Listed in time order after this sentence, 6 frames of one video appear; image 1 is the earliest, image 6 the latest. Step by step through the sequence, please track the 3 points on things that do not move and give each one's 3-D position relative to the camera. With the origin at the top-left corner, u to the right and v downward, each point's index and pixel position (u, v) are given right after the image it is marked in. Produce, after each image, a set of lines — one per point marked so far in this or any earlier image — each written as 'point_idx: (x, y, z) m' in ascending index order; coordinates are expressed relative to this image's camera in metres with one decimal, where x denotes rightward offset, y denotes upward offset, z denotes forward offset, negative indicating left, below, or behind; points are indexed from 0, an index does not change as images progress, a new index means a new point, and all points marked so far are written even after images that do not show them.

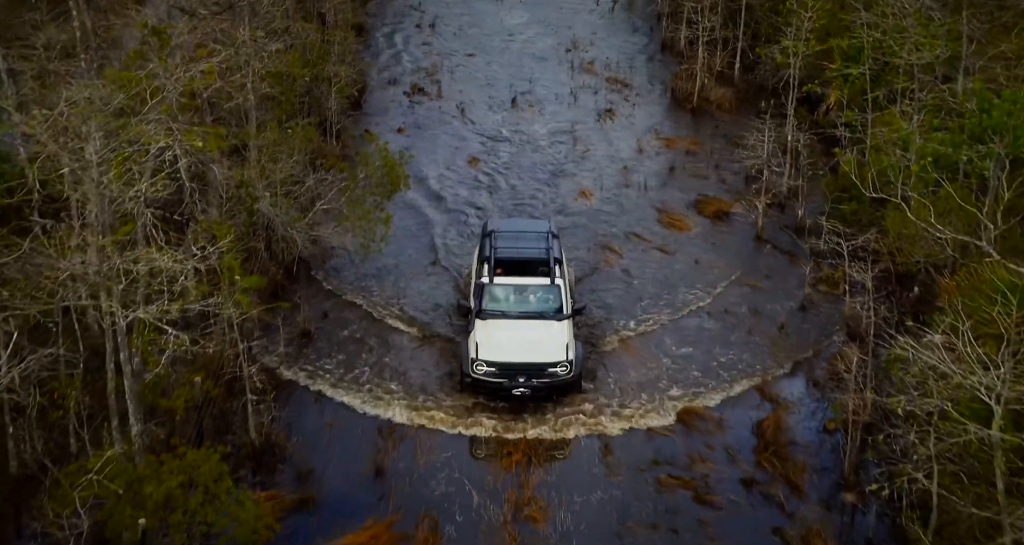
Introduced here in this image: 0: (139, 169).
0: (-4.6, +1.3, +13.1) m
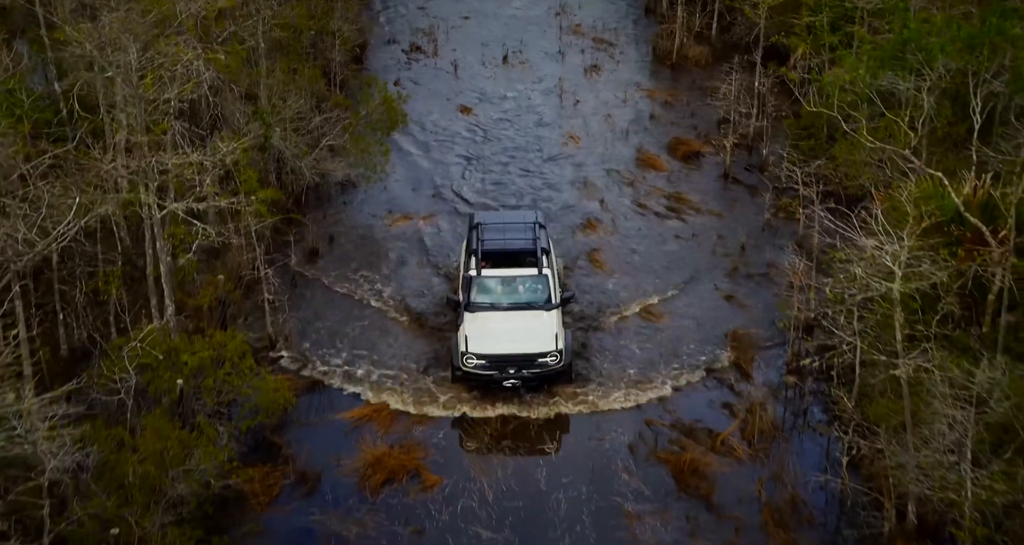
0: (-4.8, +2.7, +15.2) m
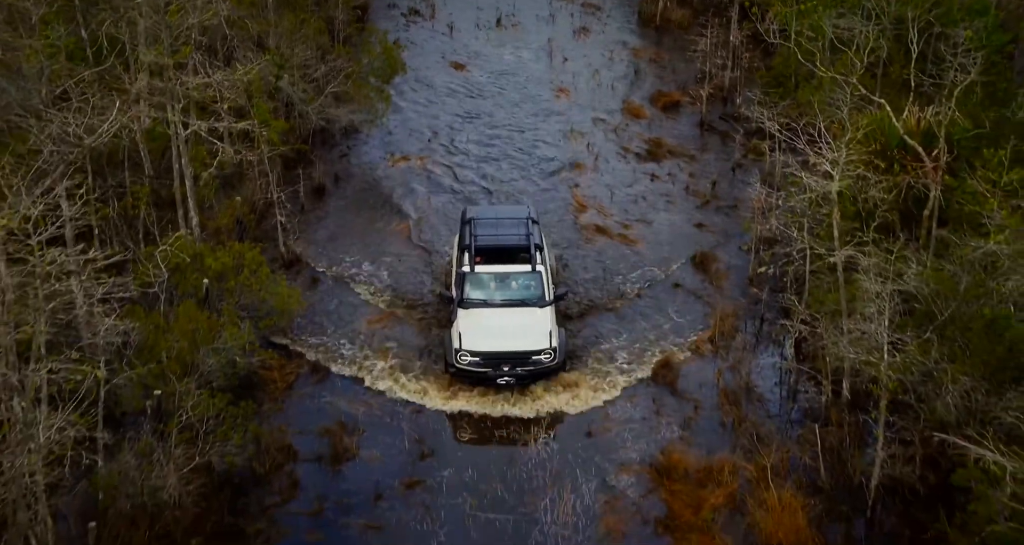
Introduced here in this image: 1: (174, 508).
0: (-5.0, +4.0, +17.0) m
1: (-3.9, -2.8, +12.4) m
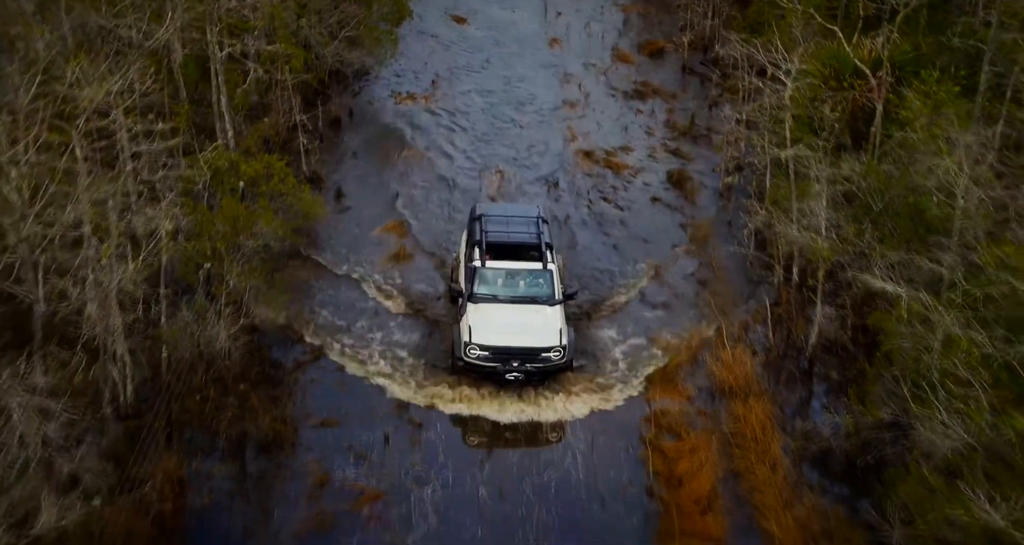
0: (-5.1, +5.6, +19.3) m
1: (-3.9, -1.2, +14.9) m
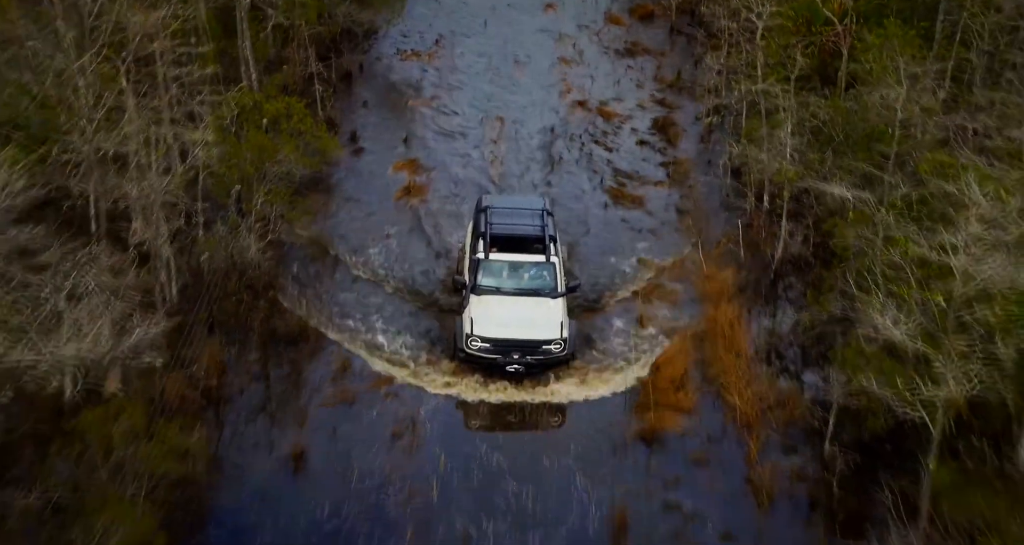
0: (-5.1, +7.0, +21.1) m
1: (-4.0, +0.1, +16.7) m
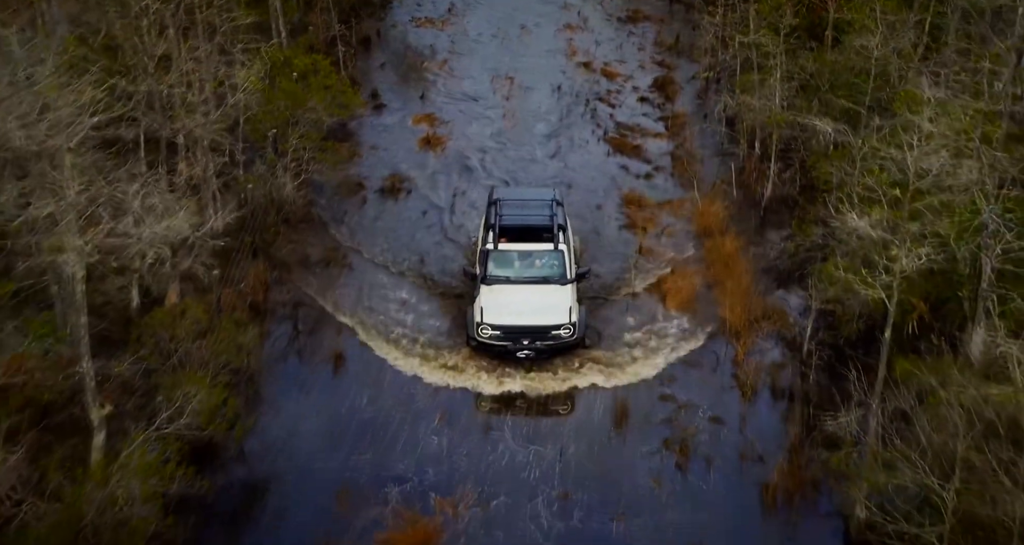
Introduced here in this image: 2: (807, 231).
0: (-4.9, +8.1, +22.6) m
1: (-3.8, +1.2, +18.4) m
2: (+4.5, +0.6, +16.6) m
